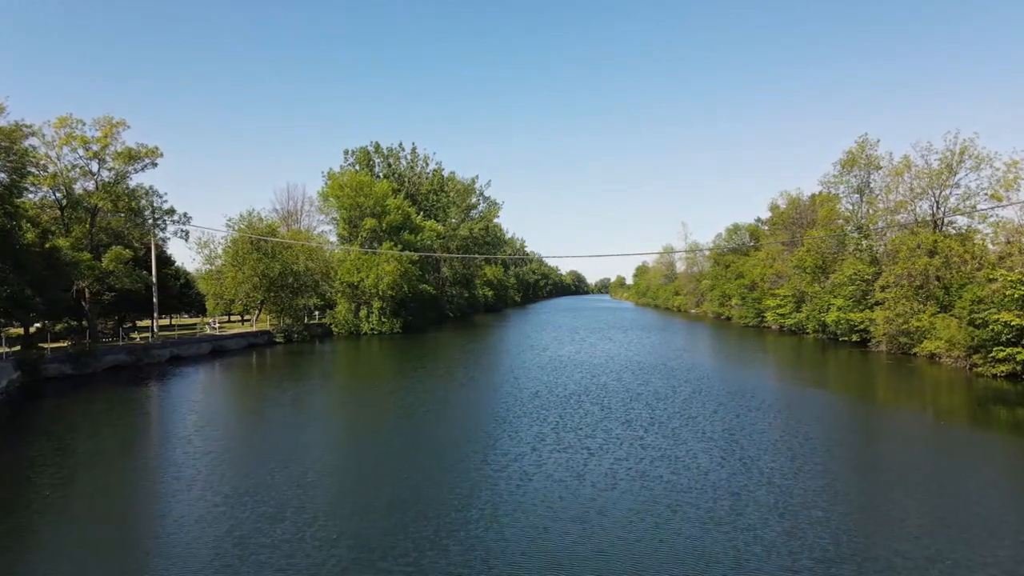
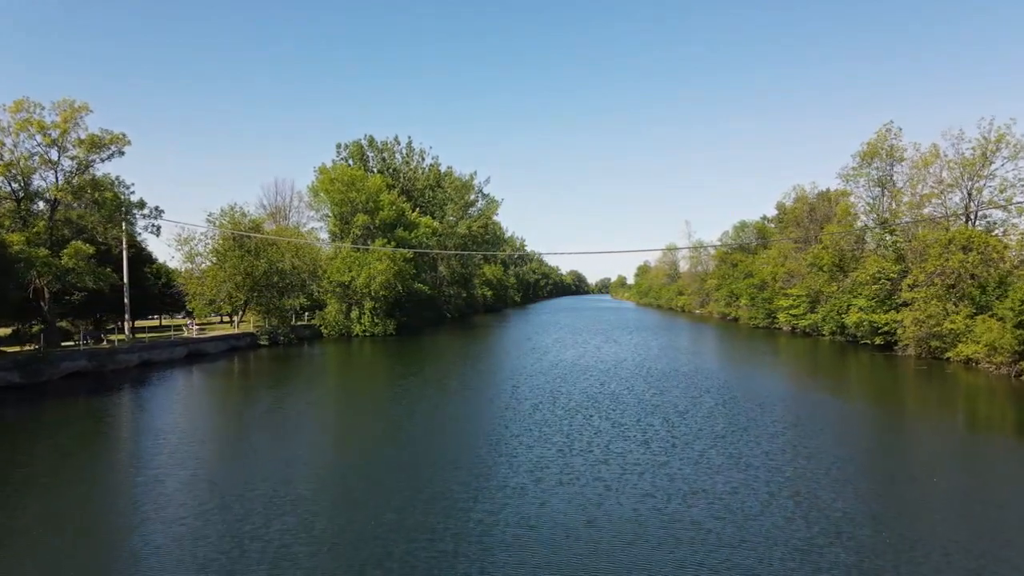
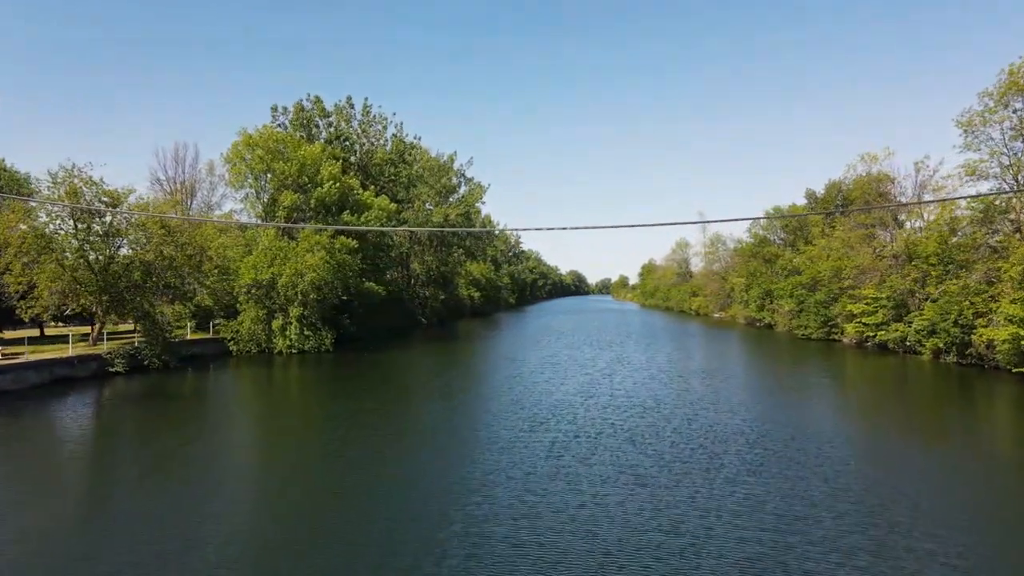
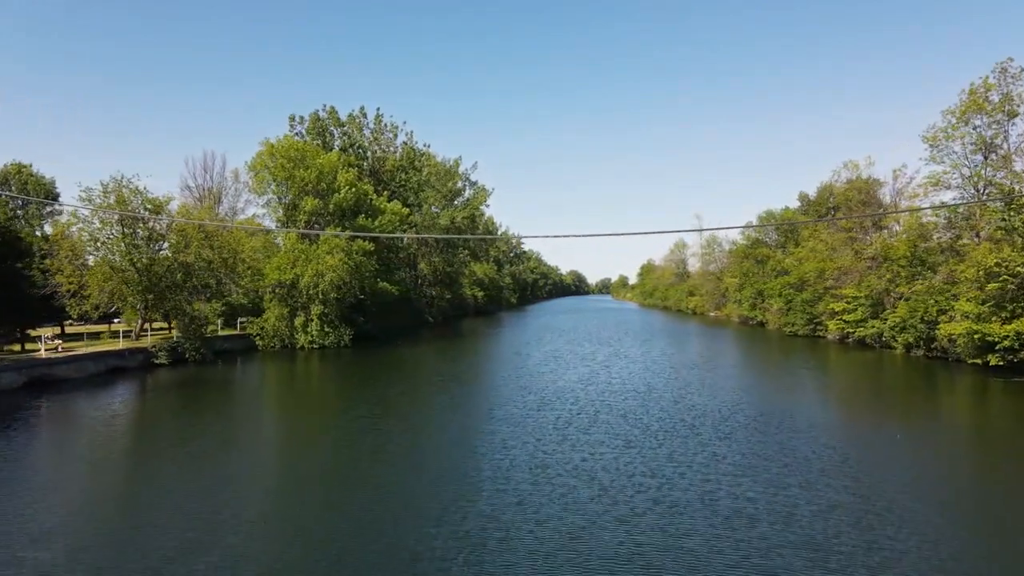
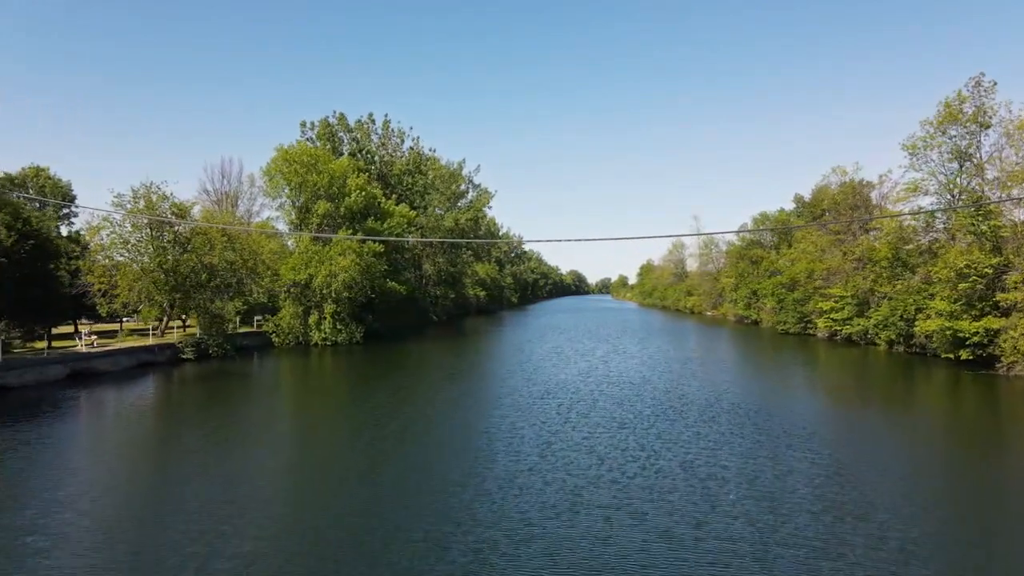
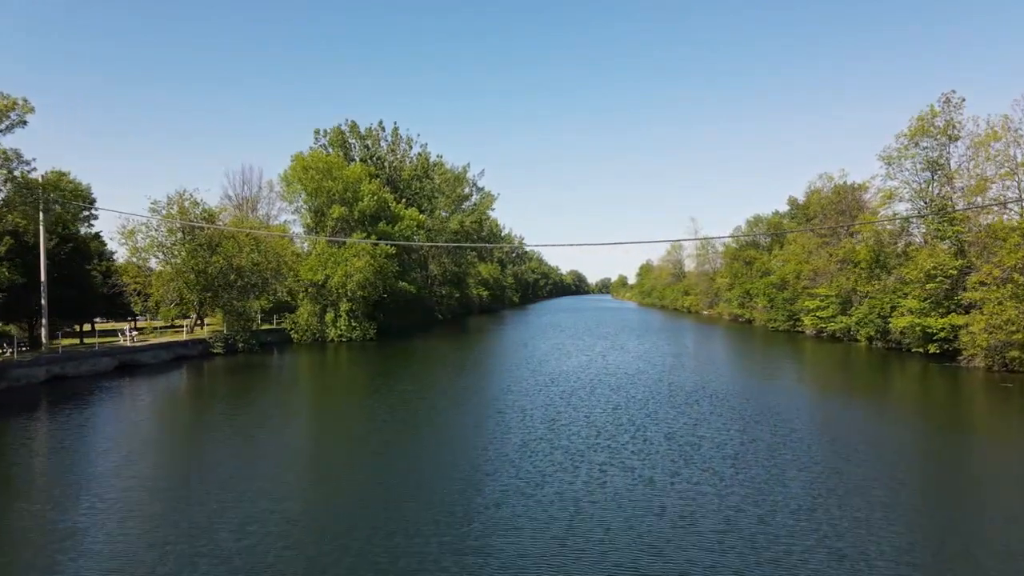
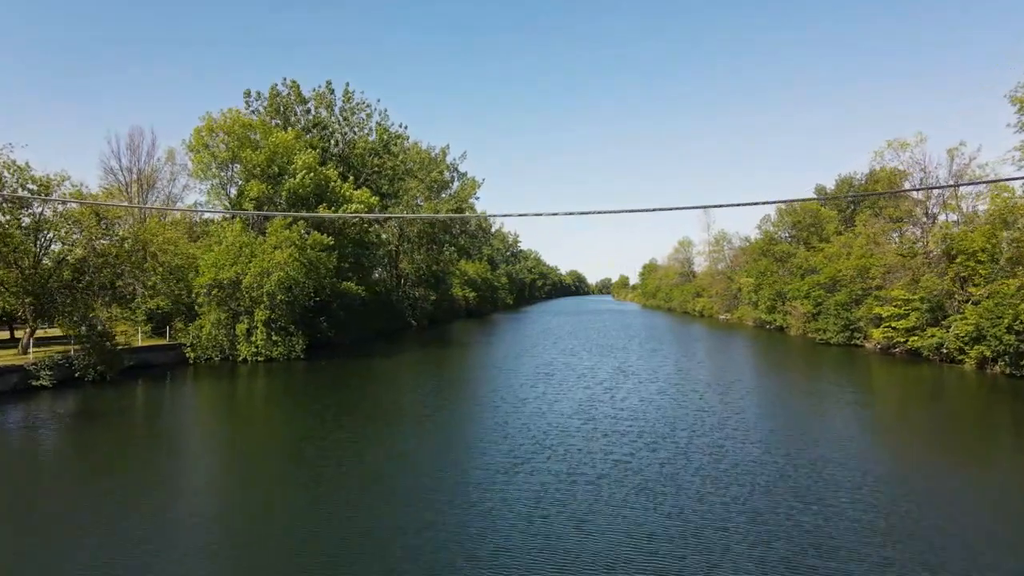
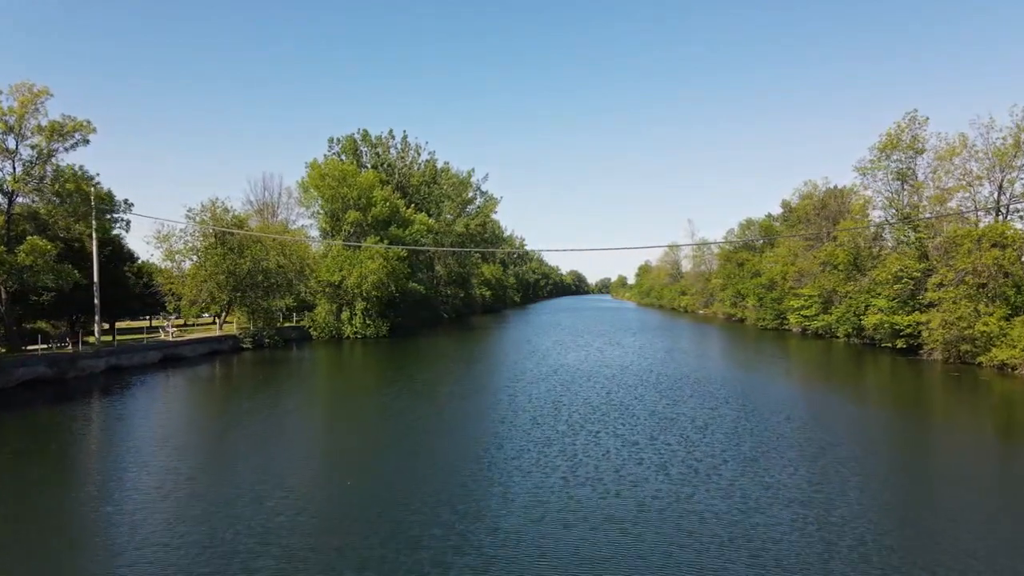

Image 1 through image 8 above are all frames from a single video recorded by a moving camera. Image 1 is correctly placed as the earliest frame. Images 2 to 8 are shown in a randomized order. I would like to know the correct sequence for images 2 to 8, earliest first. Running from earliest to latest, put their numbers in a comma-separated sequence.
2, 8, 6, 5, 4, 3, 7
